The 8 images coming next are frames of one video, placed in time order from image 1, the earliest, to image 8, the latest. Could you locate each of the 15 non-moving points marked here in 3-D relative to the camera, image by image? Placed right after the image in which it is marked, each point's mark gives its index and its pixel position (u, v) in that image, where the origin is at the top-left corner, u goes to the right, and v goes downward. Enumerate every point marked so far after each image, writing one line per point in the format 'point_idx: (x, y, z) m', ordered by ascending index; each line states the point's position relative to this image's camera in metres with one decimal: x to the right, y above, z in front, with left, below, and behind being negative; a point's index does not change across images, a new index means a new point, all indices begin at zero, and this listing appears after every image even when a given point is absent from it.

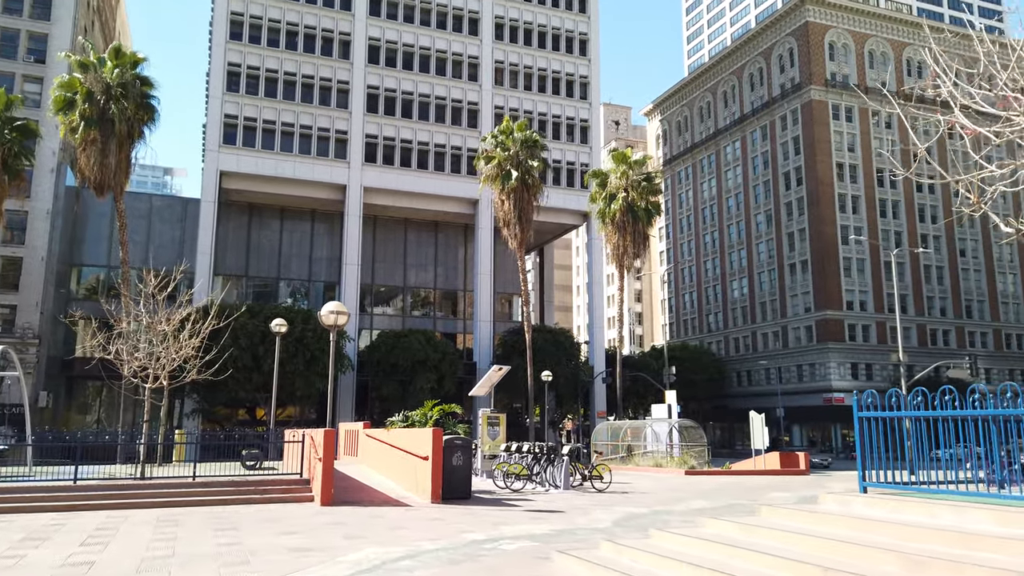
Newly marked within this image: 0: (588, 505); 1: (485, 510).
0: (+1.5, -4.0, +13.7) m
1: (-0.4, -4.1, +13.6) m
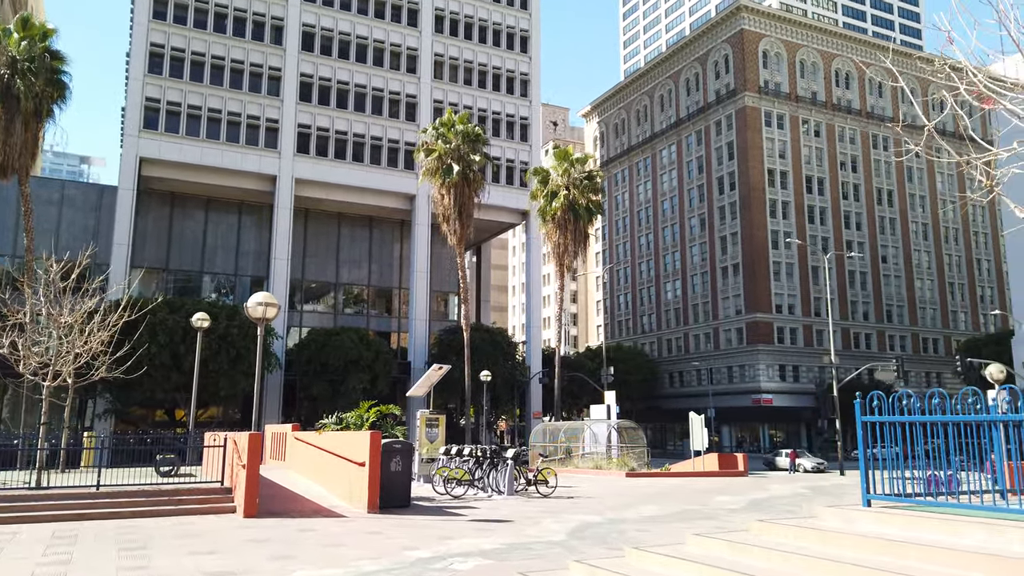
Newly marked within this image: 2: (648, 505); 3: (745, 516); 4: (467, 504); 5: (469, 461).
0: (+0.5, -3.9, +12.9) m
1: (-1.4, -3.9, +12.5) m
2: (+2.7, -4.2, +14.5) m
3: (+4.2, -4.1, +13.2) m
4: (-0.9, -4.5, +15.4) m
5: (-1.0, -4.2, +18.0) m
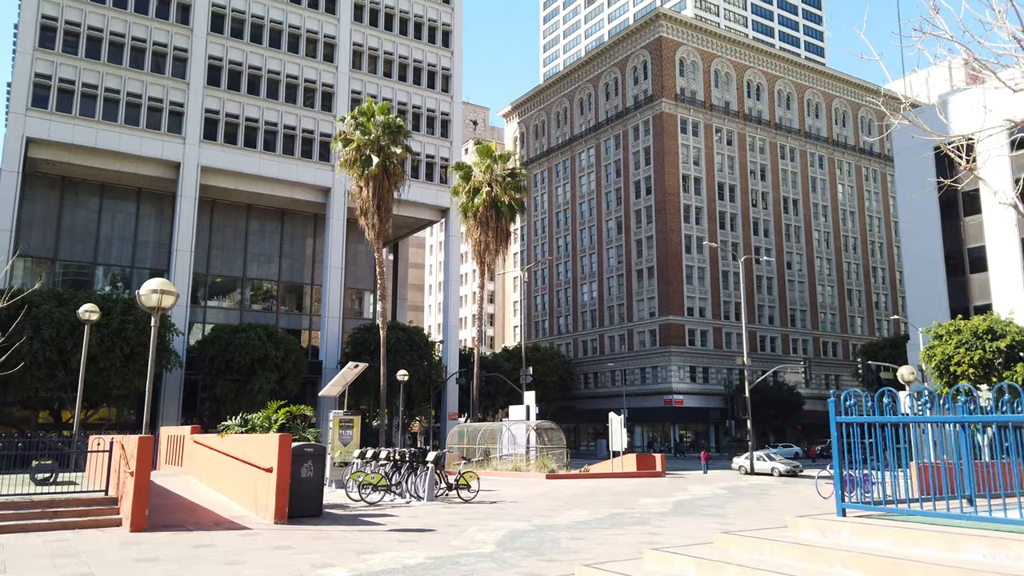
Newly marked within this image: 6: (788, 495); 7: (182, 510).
0: (-0.8, -3.8, +12.1) m
1: (-2.6, -3.8, +11.5) m
2: (+1.2, -4.2, +14.0) m
3: (+2.9, -4.0, +12.8) m
4: (-2.5, -4.3, +14.4) m
5: (-2.9, -4.1, +17.0) m
6: (+7.4, -5.5, +19.8) m
7: (-6.3, -4.2, +14.1) m
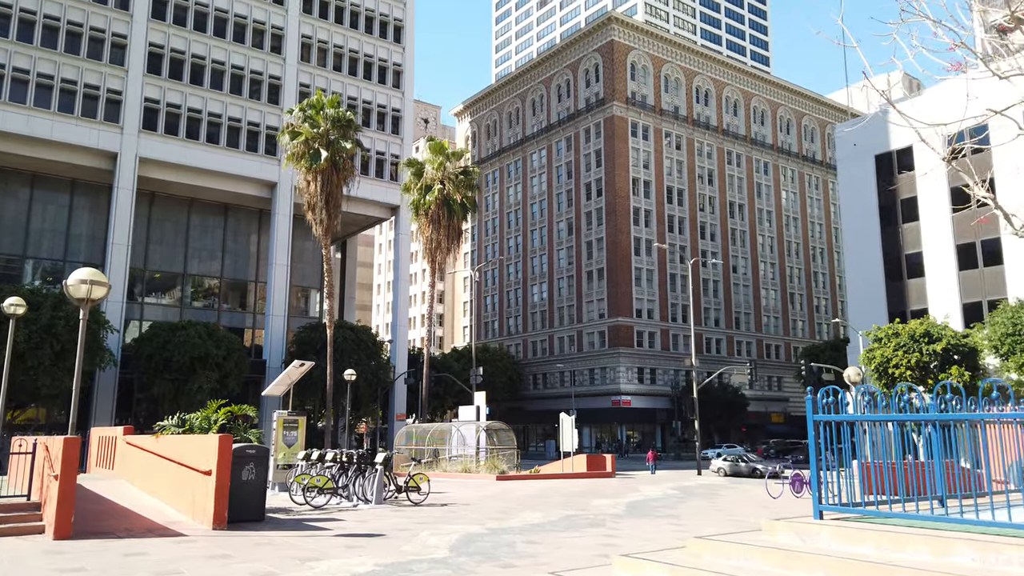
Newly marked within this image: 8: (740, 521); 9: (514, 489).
0: (-1.5, -3.7, +11.6) m
1: (-3.3, -3.7, +11.0) m
2: (+0.3, -4.1, +13.7) m
3: (+2.0, -4.0, +12.6) m
4: (-3.4, -4.2, +13.8) m
5: (-3.9, -4.0, +16.4) m
6: (+6.1, -5.5, +19.9) m
7: (-7.1, -4.1, +13.3) m
8: (+4.1, -4.2, +13.4) m
9: (+0.1, -5.3, +19.8) m
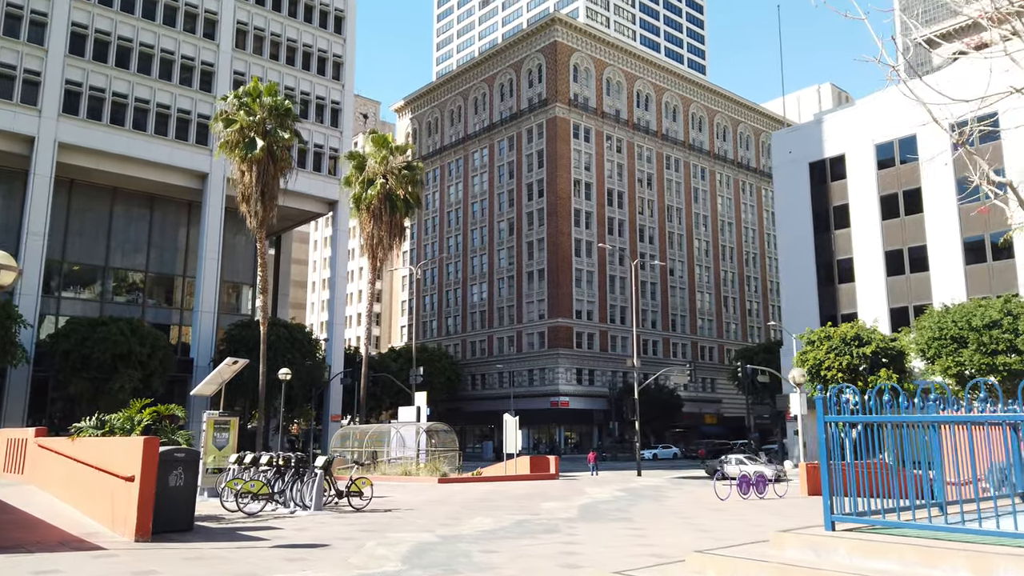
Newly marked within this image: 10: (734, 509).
0: (-2.2, -3.6, +10.8) m
1: (-3.9, -3.5, +10.0) m
2: (-0.6, -4.0, +13.0) m
3: (+1.2, -3.9, +12.2) m
4: (-4.3, -4.1, +12.9) m
5: (-5.0, -3.8, +15.4) m
6: (+4.6, -5.5, +19.7) m
7: (-8.0, -3.9, +12.1) m
8: (+3.3, -4.1, +13.1) m
9: (-1.4, -5.2, +19.1) m
10: (+4.9, -4.8, +16.2) m
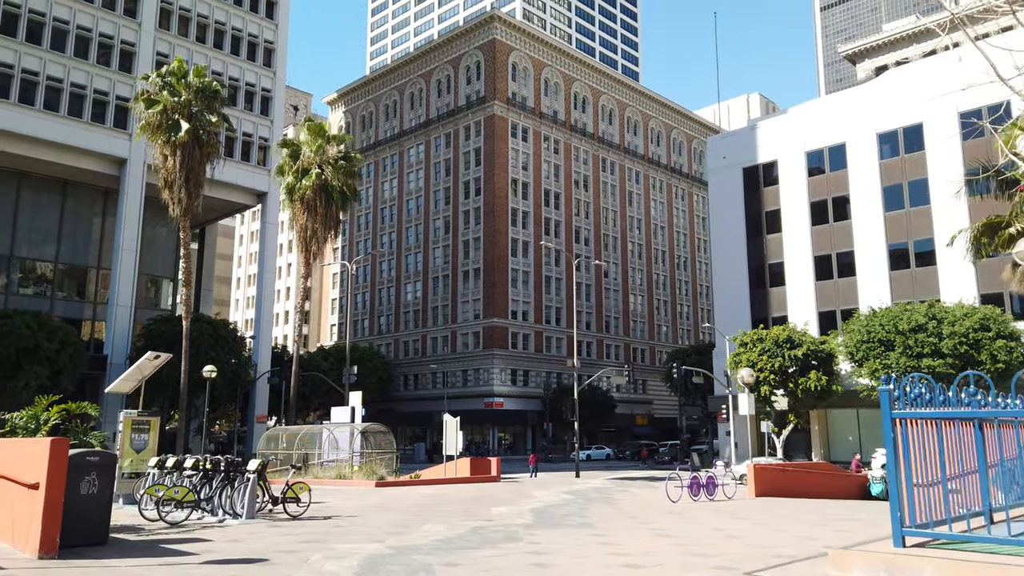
0: (-2.8, -3.4, +9.8) m
1: (-4.4, -3.3, +8.8) m
2: (-1.3, -3.8, +12.1) m
3: (+0.6, -3.7, +11.4) m
4: (-5.0, -3.8, +11.6) m
5: (-6.0, -3.6, +14.1) m
6: (+3.2, -5.4, +19.2) m
7: (-8.6, -3.6, +10.5) m
8: (+2.5, -4.0, +12.6) m
9: (-2.7, -5.1, +18.1) m
10: (+3.8, -4.7, +15.8) m
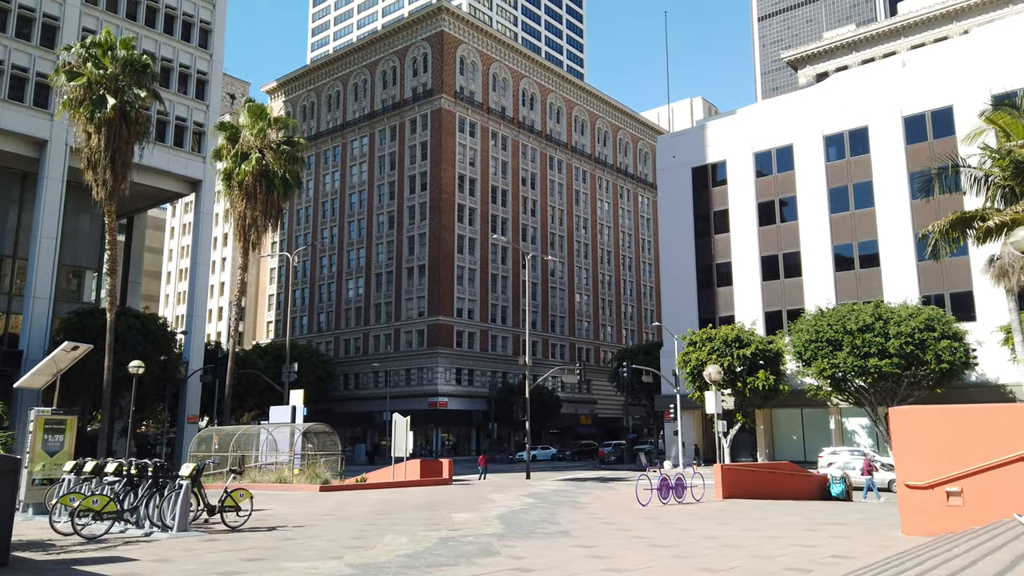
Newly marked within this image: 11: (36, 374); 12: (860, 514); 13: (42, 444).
0: (-3.0, -3.1, +8.4) m
1: (-4.5, -3.0, +7.3) m
2: (-1.8, -3.6, +10.8) m
3: (+0.2, -3.5, +10.2) m
4: (-5.4, -3.5, +10.0) m
5: (-6.6, -3.2, +12.4) m
6: (+2.1, -5.2, +18.3) m
7: (-8.9, -3.2, +8.6) m
8: (+2.0, -3.8, +11.6) m
9: (-3.6, -4.8, +16.6) m
10: (+3.0, -4.5, +14.9) m
11: (-11.1, -2.1, +17.4) m
12: (+6.9, -4.5, +14.9) m
13: (-10.3, -3.4, +16.3) m
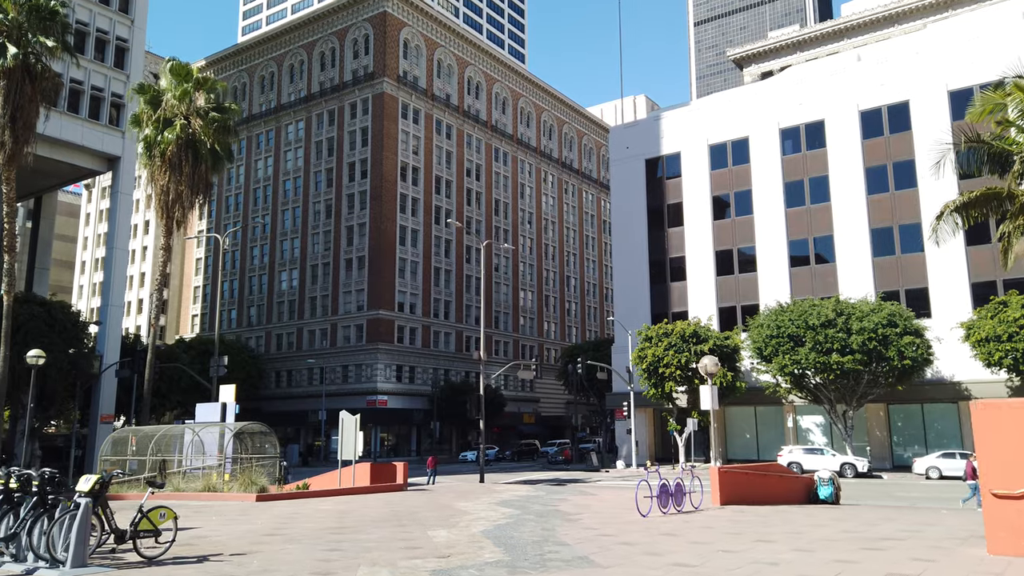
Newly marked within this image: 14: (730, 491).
0: (-2.6, -2.6, +5.7) m
1: (-4.1, -2.5, +4.5) m
2: (-1.6, -3.1, +8.2) m
3: (+0.3, -3.0, +7.9) m
4: (-5.2, -3.0, +7.1) m
5: (-6.6, -2.7, +9.4) m
6: (+1.6, -4.8, +16.0) m
7: (-8.5, -2.7, +5.4) m
8: (+2.0, -3.4, +9.3) m
9: (-4.0, -4.3, +13.9) m
10: (+2.7, -4.1, +12.7) m
11: (-11.5, -1.5, +14.0) m
12: (+6.7, -4.1, +13.1) m
13: (-10.6, -2.8, +13.0) m
14: (+5.3, -5.0, +18.4) m
